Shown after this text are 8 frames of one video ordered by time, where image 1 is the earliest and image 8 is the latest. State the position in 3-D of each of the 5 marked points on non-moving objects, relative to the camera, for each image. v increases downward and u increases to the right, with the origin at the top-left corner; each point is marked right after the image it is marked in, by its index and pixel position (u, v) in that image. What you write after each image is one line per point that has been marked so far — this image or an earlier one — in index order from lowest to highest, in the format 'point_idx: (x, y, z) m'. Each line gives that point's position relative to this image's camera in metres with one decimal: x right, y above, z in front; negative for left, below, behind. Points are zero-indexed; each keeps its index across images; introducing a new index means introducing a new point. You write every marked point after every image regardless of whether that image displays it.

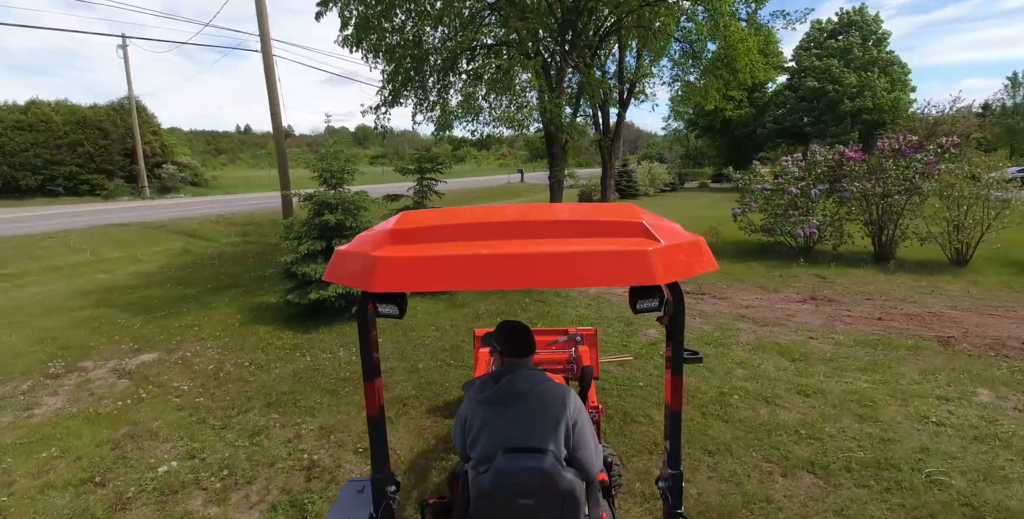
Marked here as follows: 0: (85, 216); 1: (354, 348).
0: (-15.3, +1.7, +17.5) m
1: (-1.9, -1.0, +5.7) m
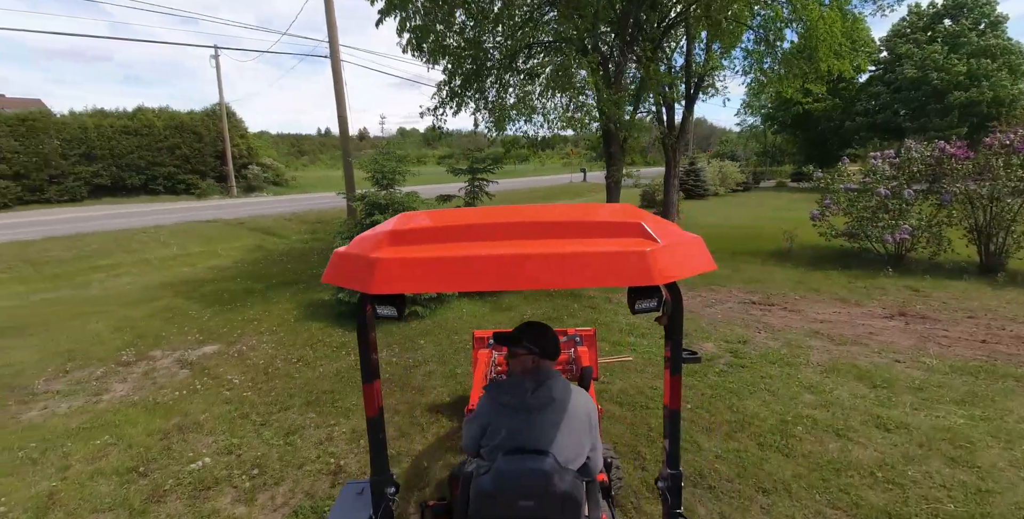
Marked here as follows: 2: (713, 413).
0: (-13.1, +1.9, +19.1) m
1: (-1.4, -1.0, +5.7) m
2: (+1.7, -1.3, +4.0) m
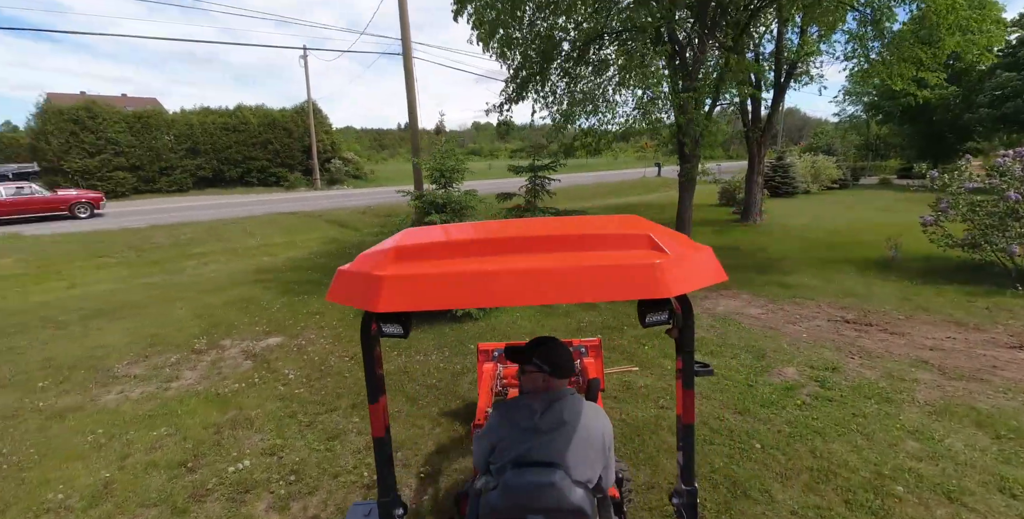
0: (-10.4, +2.4, +20.5) m
1: (-0.8, -1.1, +5.6) m
2: (+2.0, -1.4, +3.5) m
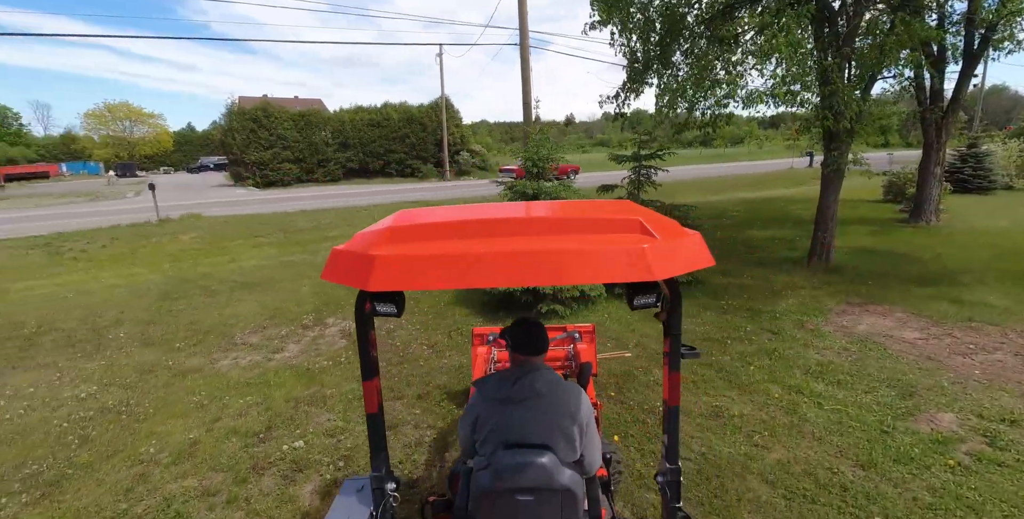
0: (-5.3, +3.1, +22.0) m
1: (+0.1, -1.0, +5.4) m
2: (+2.3, -1.5, +2.6) m
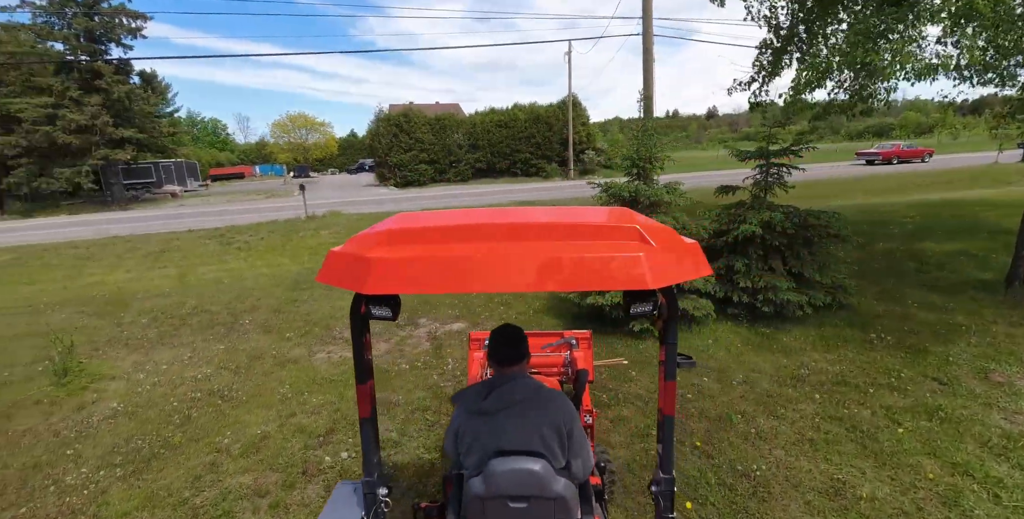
0: (+0.1, +3.2, +22.3) m
1: (+0.9, -1.1, +4.8) m
2: (+2.3, -1.7, +1.6) m
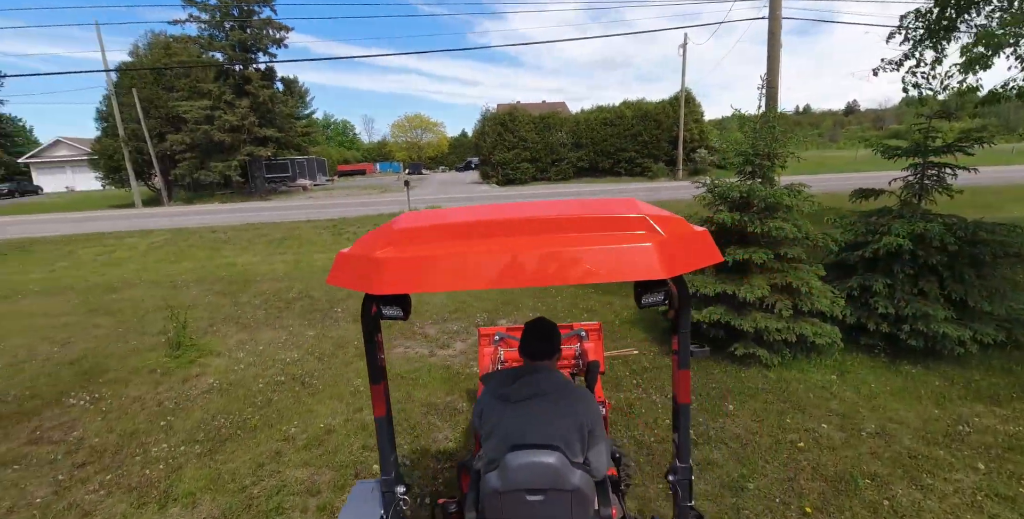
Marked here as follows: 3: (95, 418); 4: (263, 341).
0: (+4.6, +3.0, +21.4) m
1: (+1.6, -1.2, +4.2) m
2: (+2.2, -1.9, +0.8) m
3: (-3.6, -1.4, +4.2) m
4: (-3.2, -1.0, +6.1) m
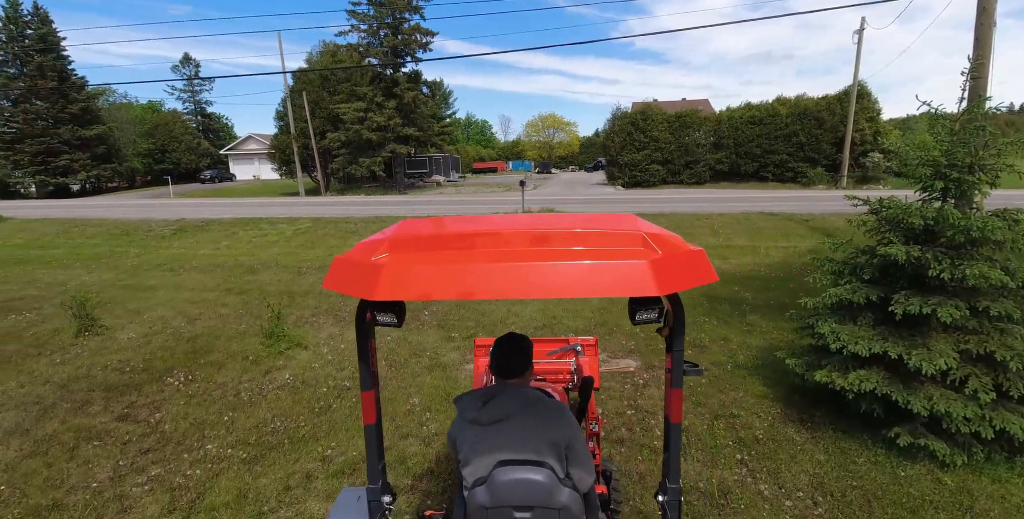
0: (+9.6, +2.4, +18.9) m
1: (+2.0, -1.5, +3.1) m
2: (+1.7, -2.2, -0.4) m
3: (-3.0, -1.3, +4.4) m
4: (-2.1, -1.0, +6.2) m
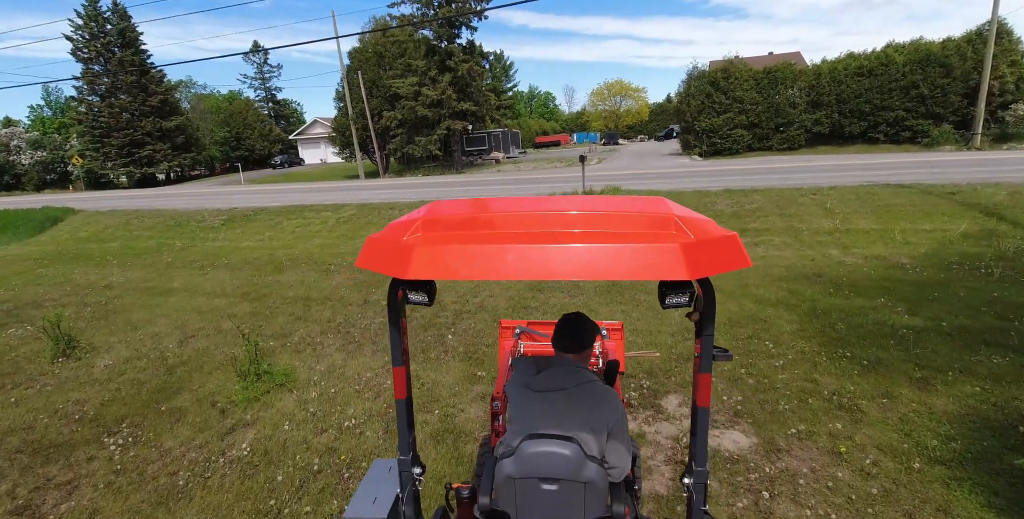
0: (+11.7, +3.0, +15.7) m
1: (+2.0, -1.8, +1.2) m
2: (+1.3, -2.6, -2.1) m
3: (-2.8, -1.5, +3.2) m
4: (-1.6, -1.1, +4.8) m
